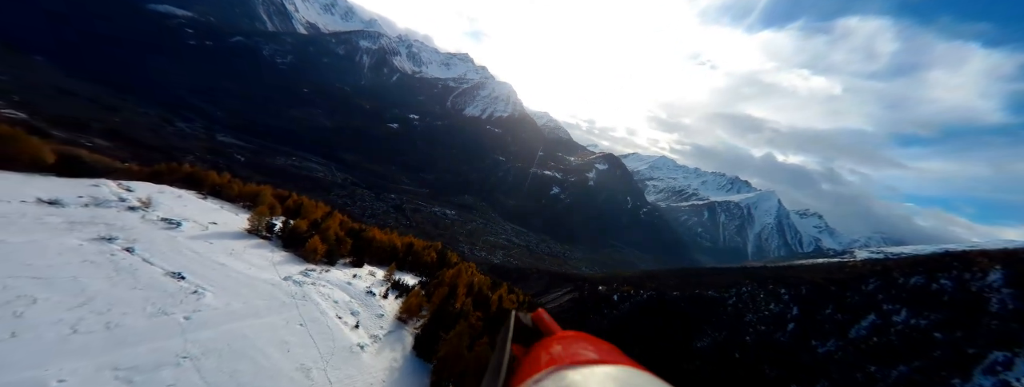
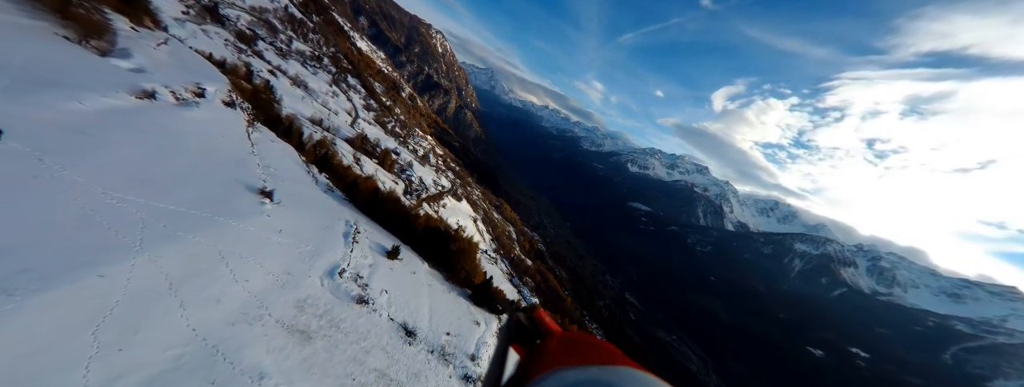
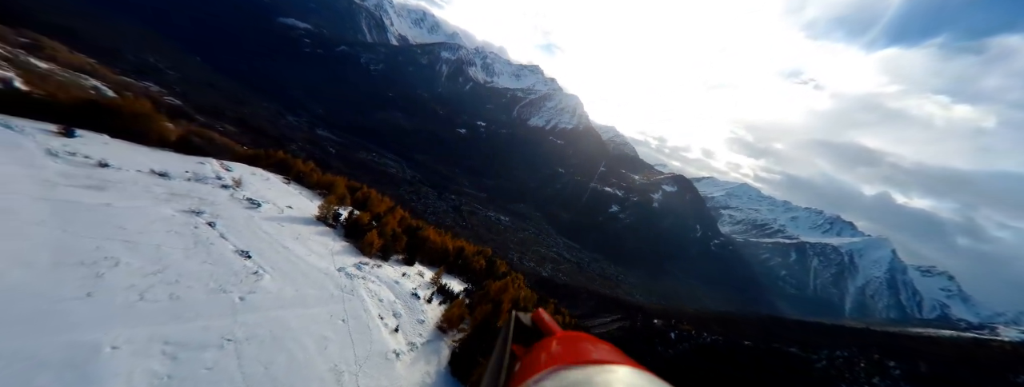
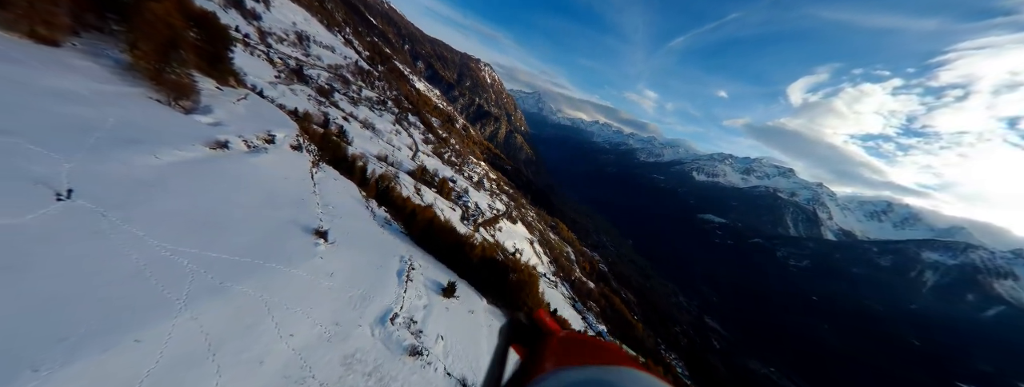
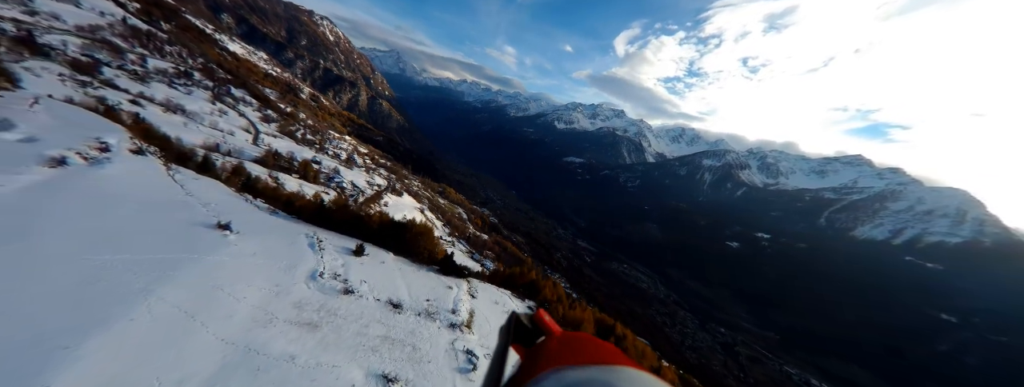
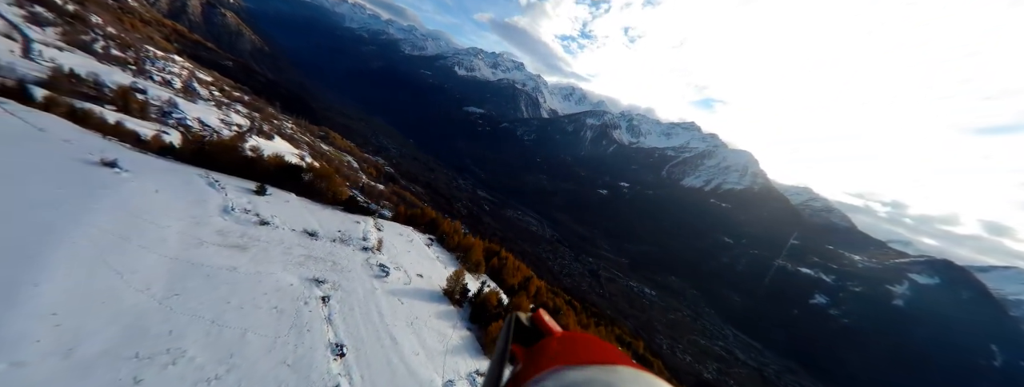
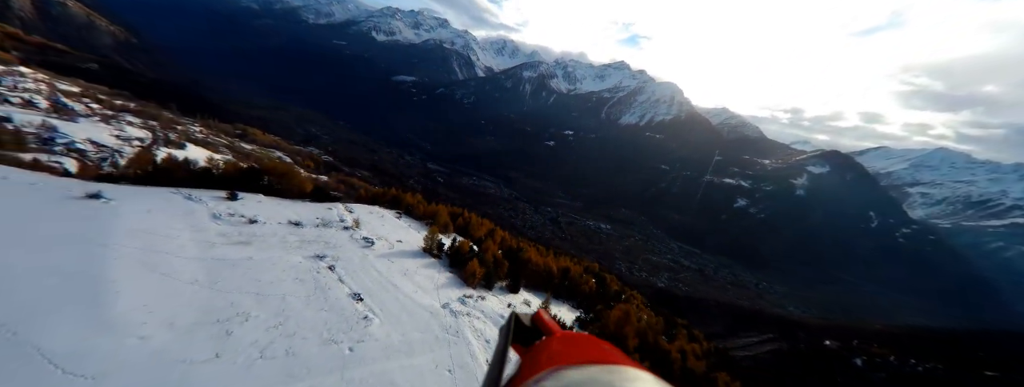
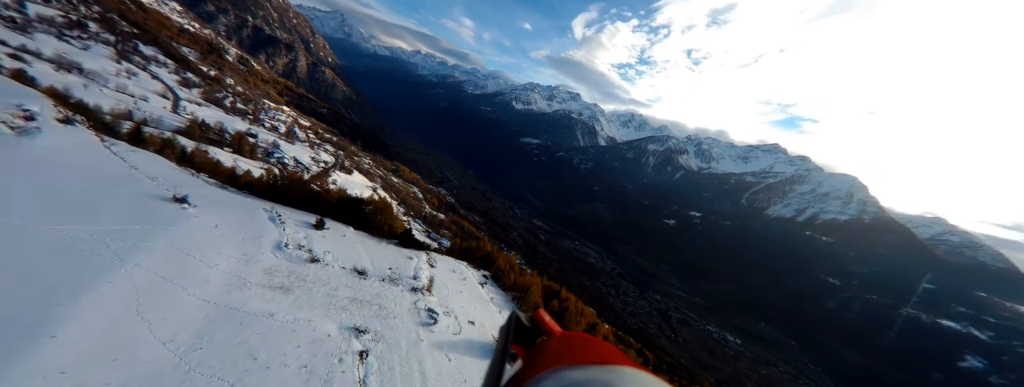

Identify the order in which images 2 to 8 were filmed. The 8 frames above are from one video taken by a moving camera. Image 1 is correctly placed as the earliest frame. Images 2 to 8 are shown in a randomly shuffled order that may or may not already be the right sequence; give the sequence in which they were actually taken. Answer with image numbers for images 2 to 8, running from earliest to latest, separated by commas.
3, 7, 6, 8, 5, 2, 4
